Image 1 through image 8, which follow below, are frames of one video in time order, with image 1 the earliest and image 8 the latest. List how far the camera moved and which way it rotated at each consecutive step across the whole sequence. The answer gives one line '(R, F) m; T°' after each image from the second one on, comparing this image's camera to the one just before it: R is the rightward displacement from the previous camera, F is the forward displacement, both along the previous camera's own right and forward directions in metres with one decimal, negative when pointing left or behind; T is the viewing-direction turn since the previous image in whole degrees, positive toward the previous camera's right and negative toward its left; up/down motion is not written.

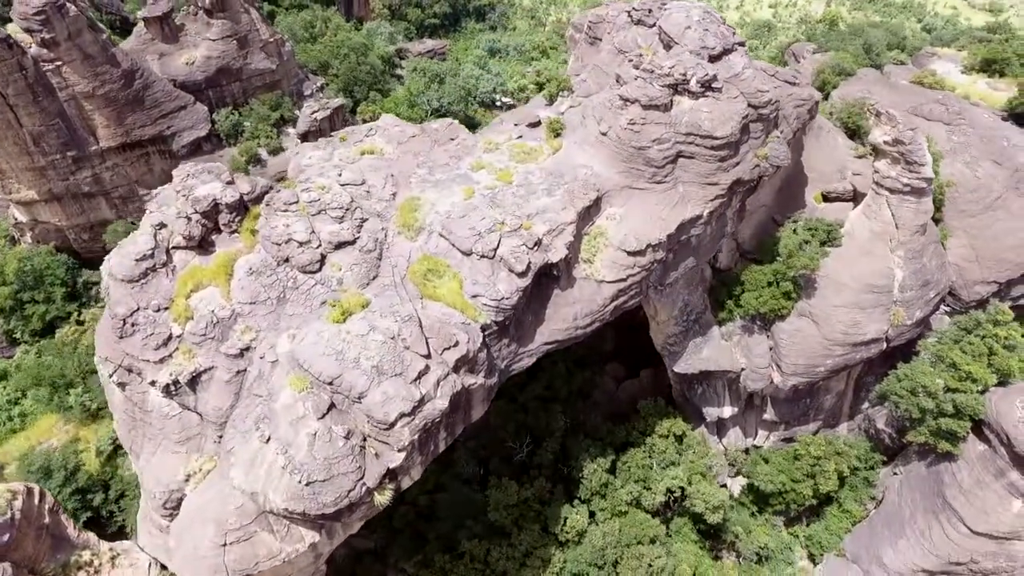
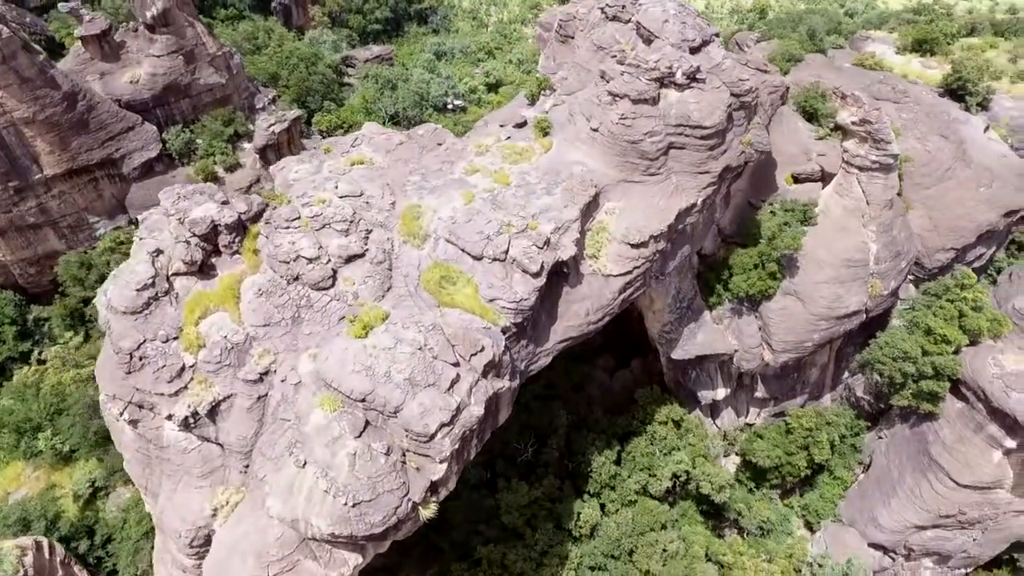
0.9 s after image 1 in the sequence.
(-1.3, +0.1) m; +5°
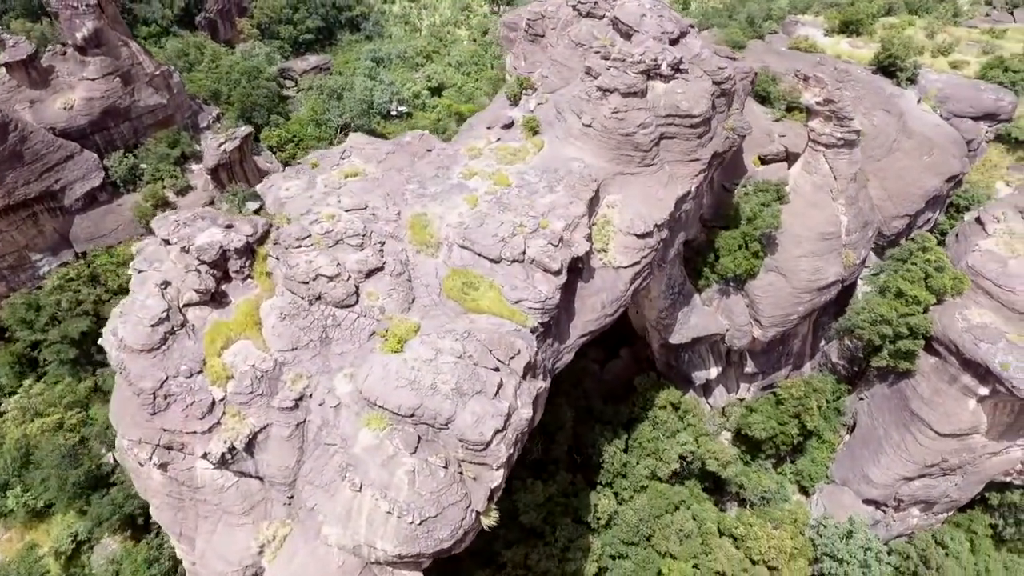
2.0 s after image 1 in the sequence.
(-1.6, +0.1) m; +5°
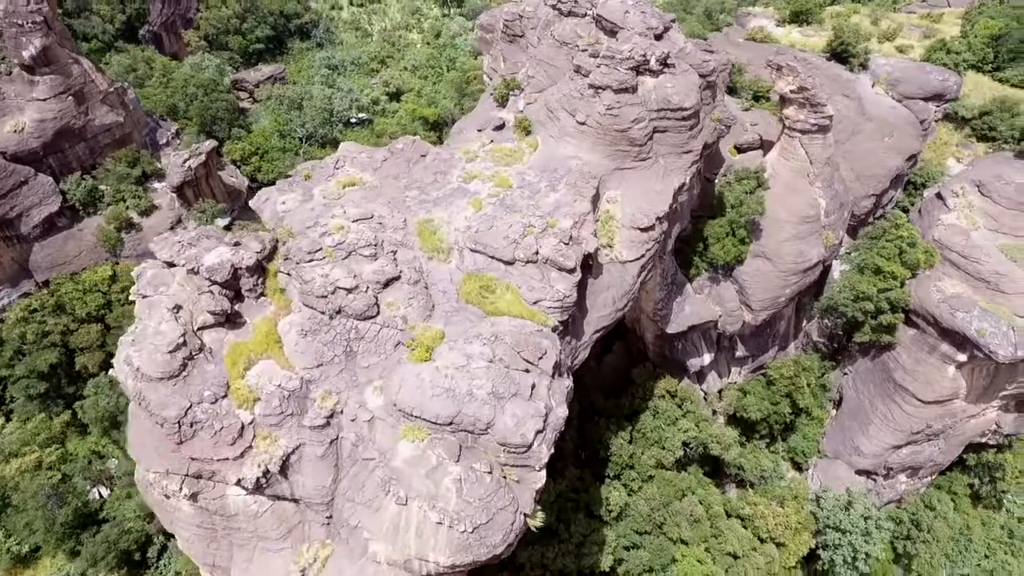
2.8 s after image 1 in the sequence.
(-1.2, 0.0) m; +4°
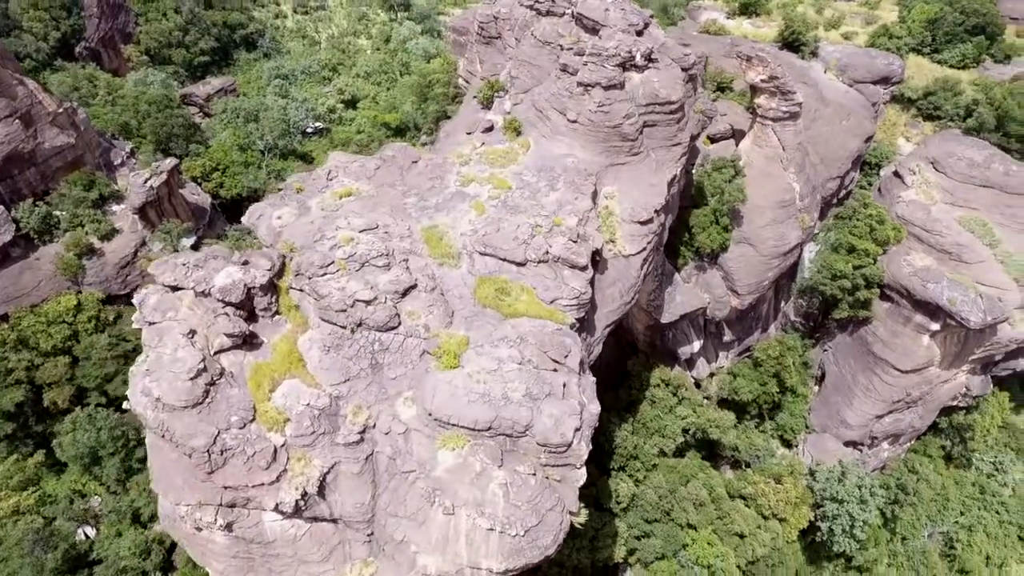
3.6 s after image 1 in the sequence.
(-1.2, 0.0) m; +4°
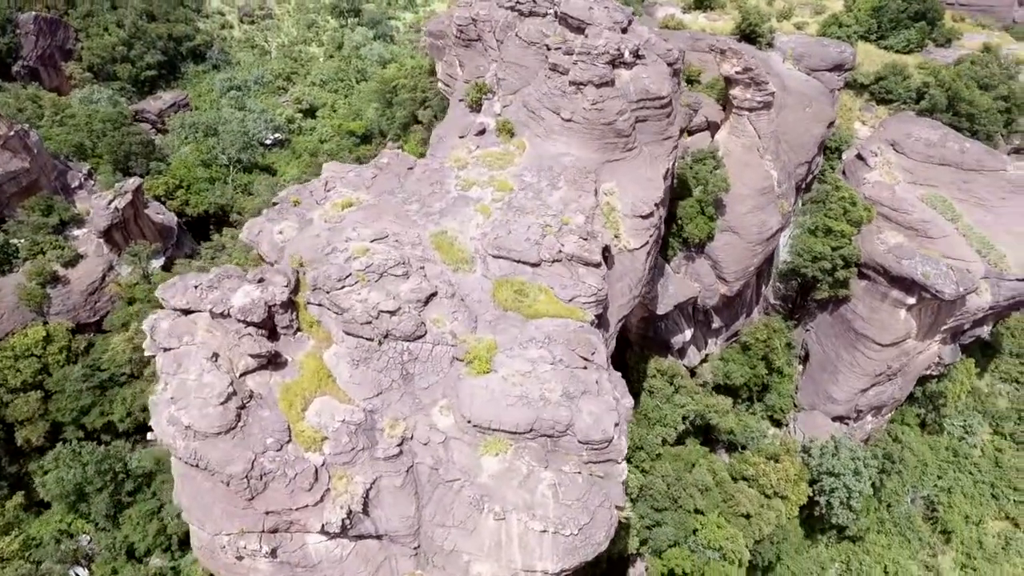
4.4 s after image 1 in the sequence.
(-1.2, 0.0) m; +4°
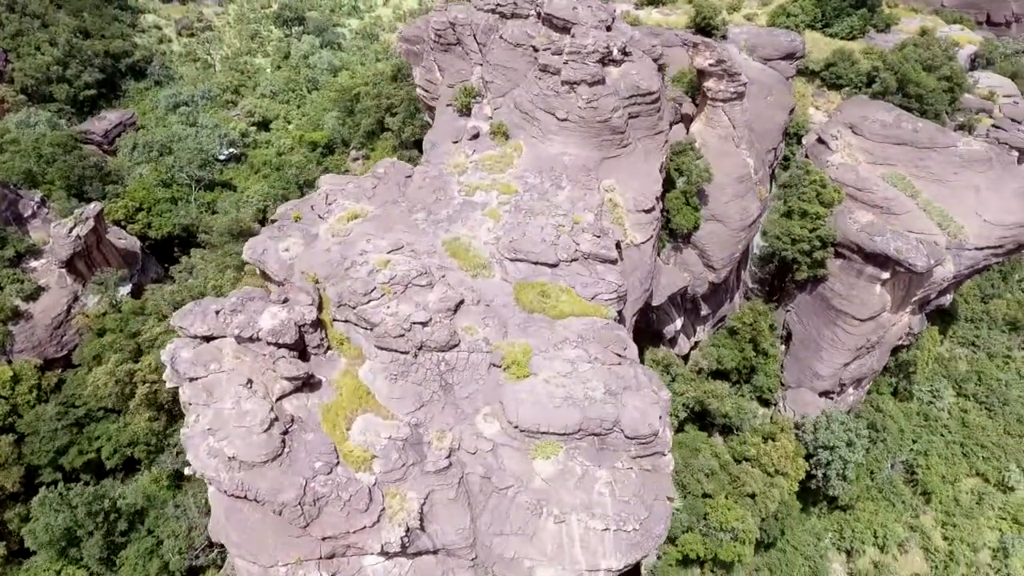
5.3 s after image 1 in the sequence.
(-1.3, +0.1) m; +4°
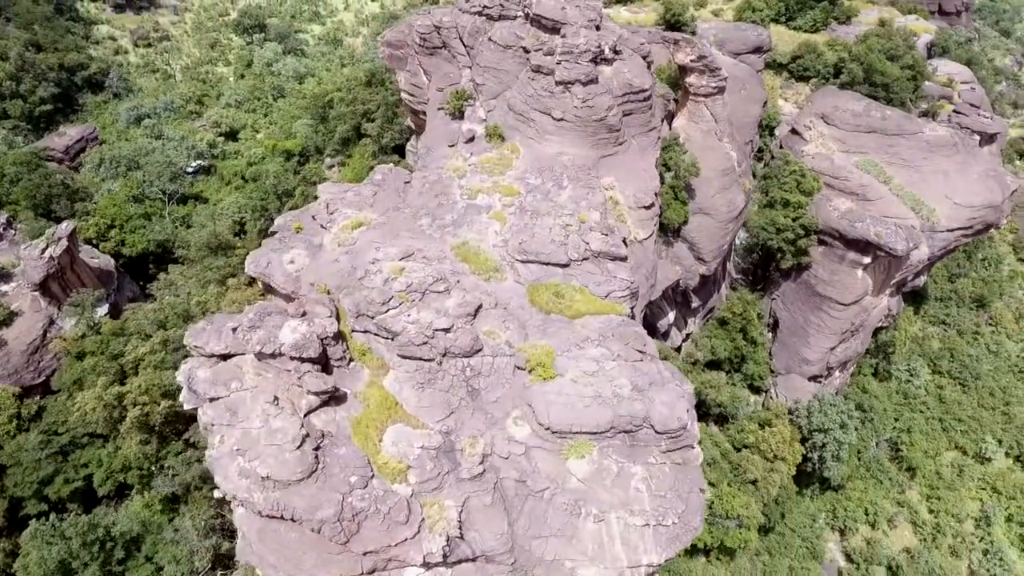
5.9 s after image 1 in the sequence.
(-0.9, 0.0) m; +3°
